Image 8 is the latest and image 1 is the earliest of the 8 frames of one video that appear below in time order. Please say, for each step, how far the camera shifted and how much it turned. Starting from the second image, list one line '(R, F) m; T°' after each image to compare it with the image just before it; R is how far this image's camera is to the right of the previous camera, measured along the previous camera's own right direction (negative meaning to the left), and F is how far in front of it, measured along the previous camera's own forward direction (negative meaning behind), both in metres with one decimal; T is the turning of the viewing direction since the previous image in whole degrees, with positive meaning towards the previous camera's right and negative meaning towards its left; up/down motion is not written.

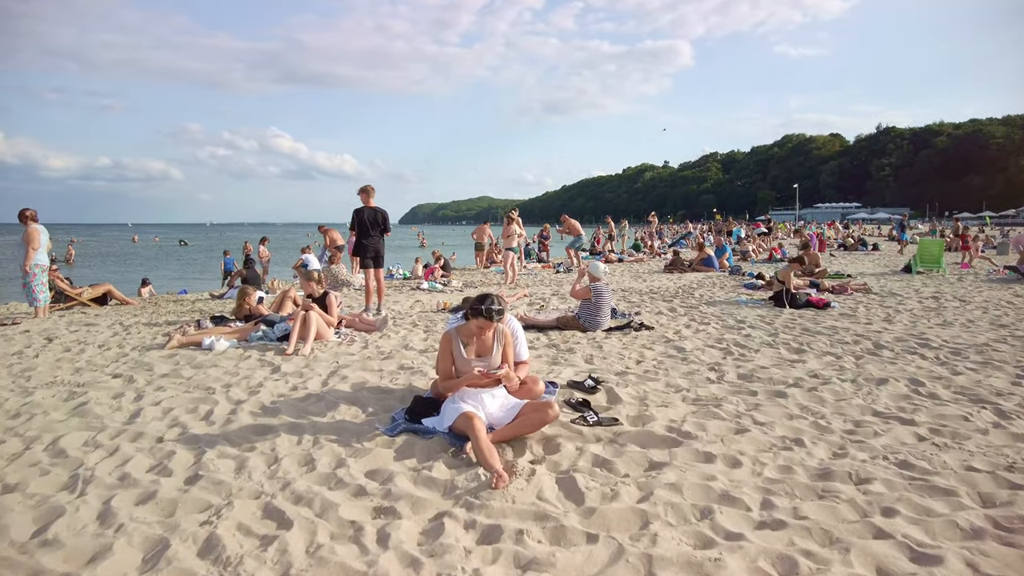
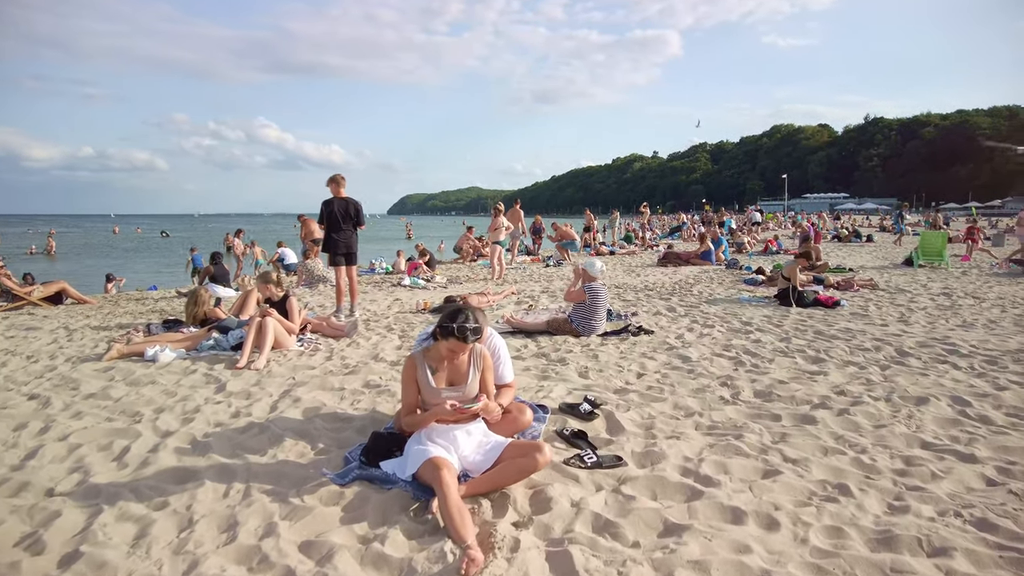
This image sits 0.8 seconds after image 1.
(0.0, +0.7) m; +1°
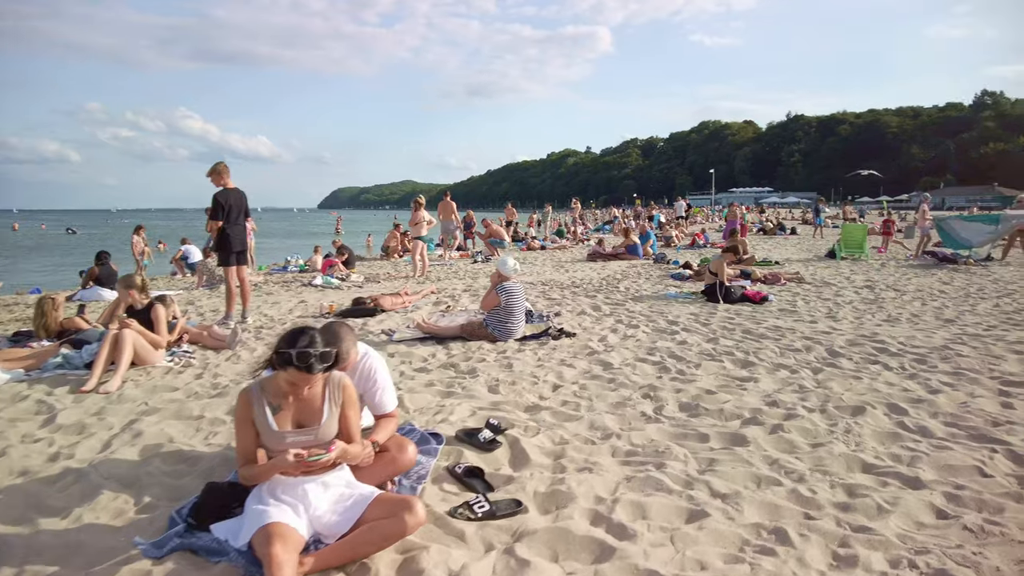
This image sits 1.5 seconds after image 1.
(+0.3, +0.6) m; +6°
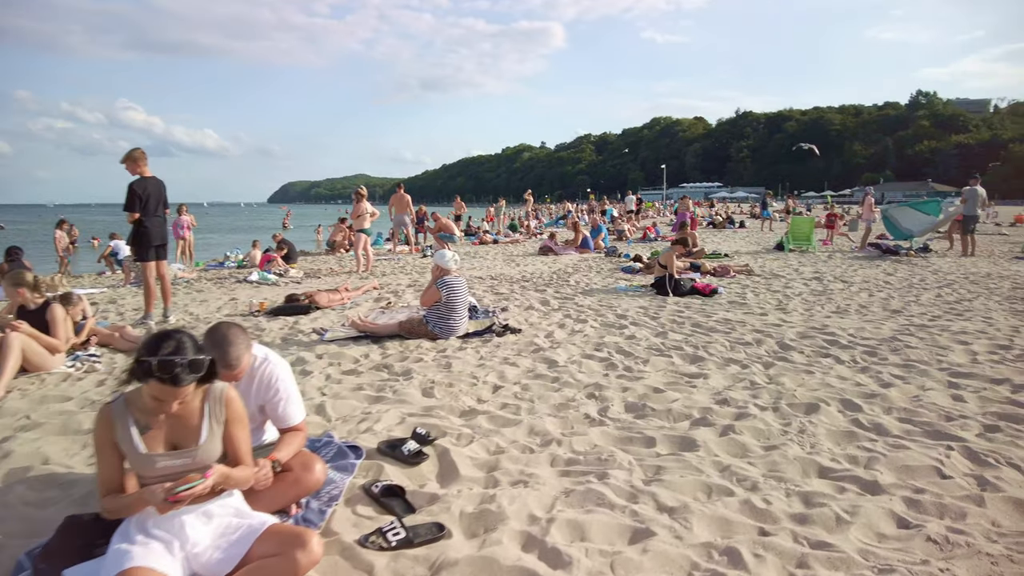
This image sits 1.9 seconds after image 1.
(+0.1, +0.3) m; +4°
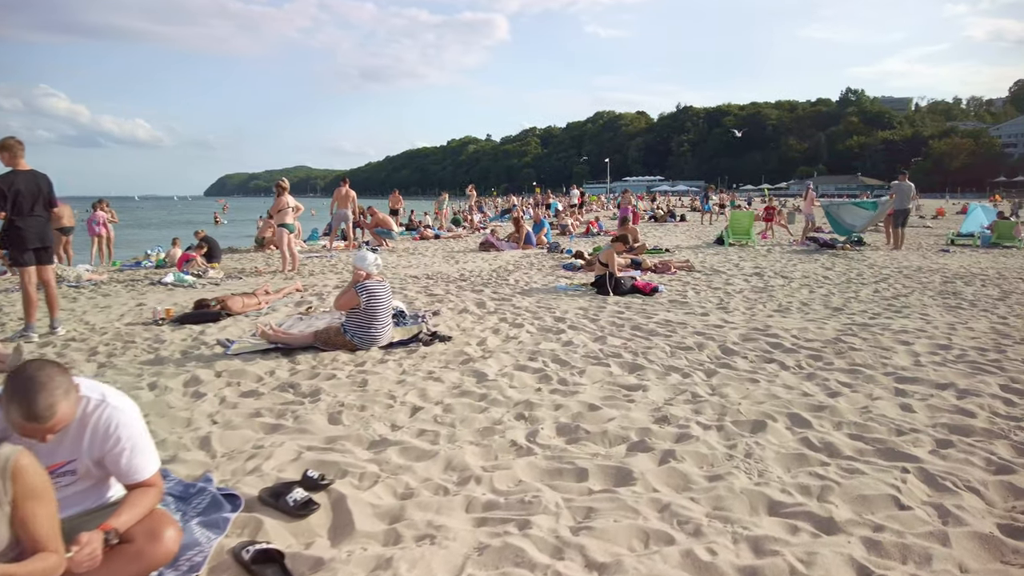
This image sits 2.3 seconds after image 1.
(+0.2, +0.4) m; +5°
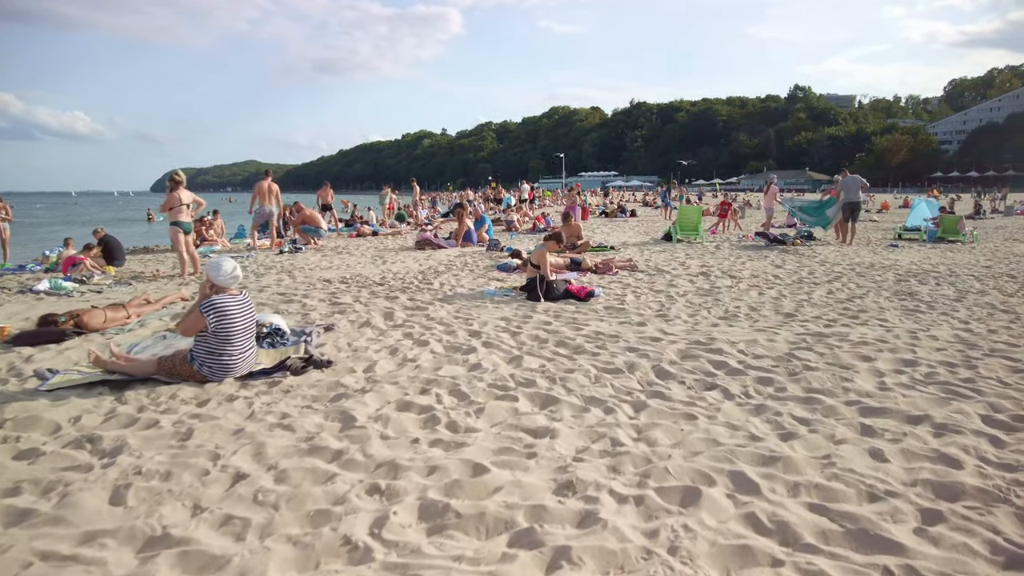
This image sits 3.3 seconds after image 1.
(+0.4, +0.9) m; +4°
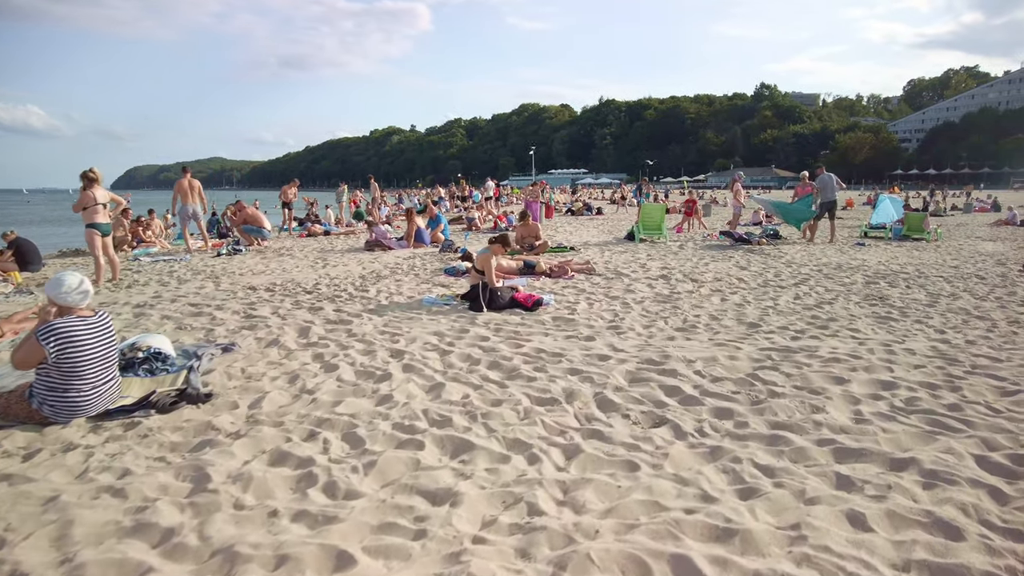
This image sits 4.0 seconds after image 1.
(+0.3, +0.7) m; +3°
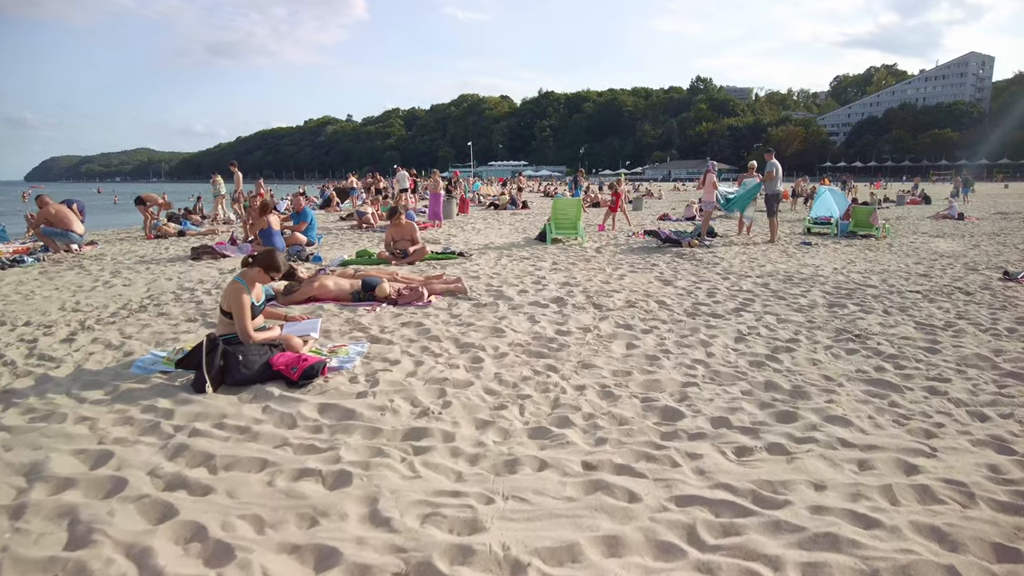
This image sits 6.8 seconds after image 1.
(+1.1, +2.6) m; +5°
